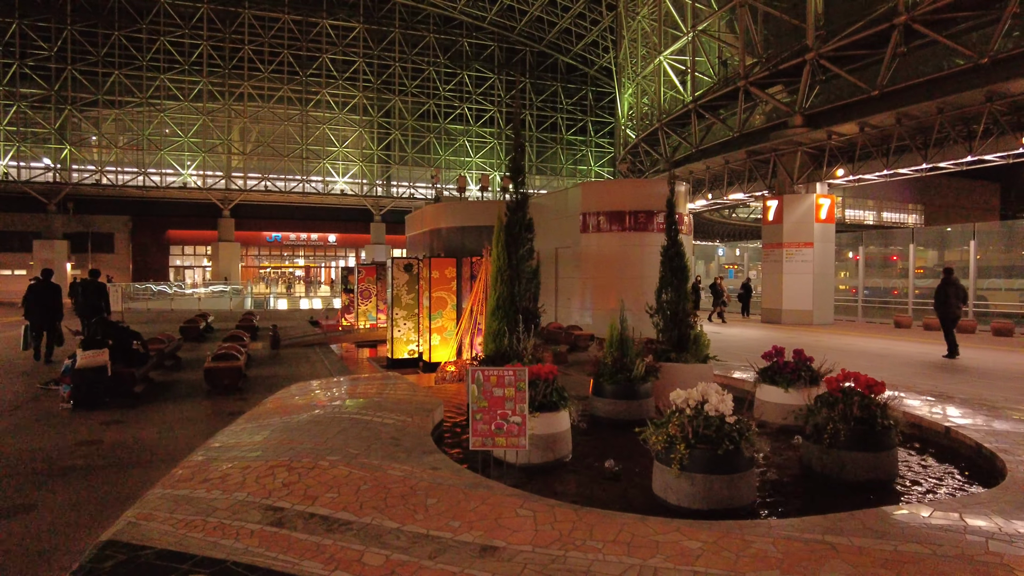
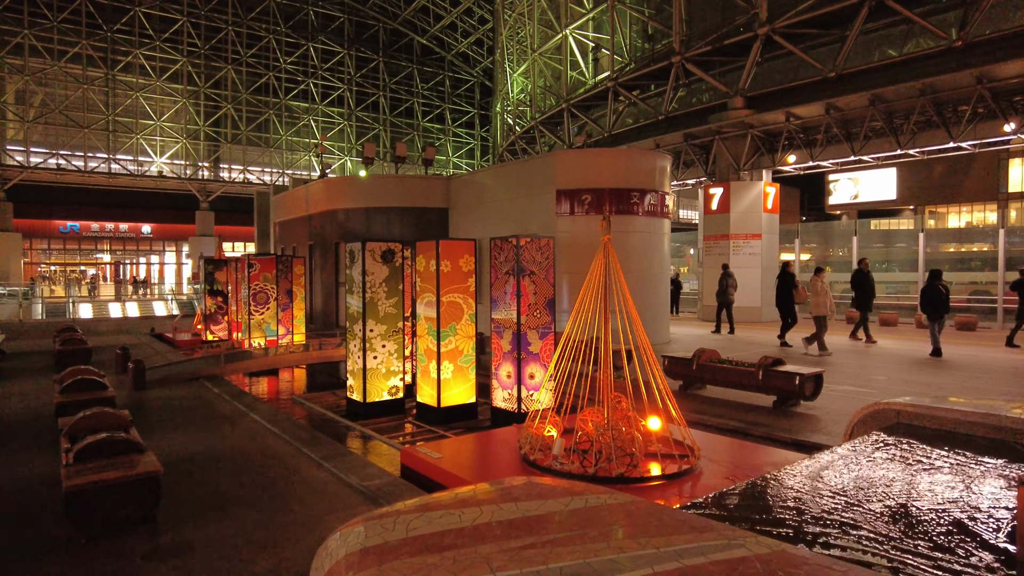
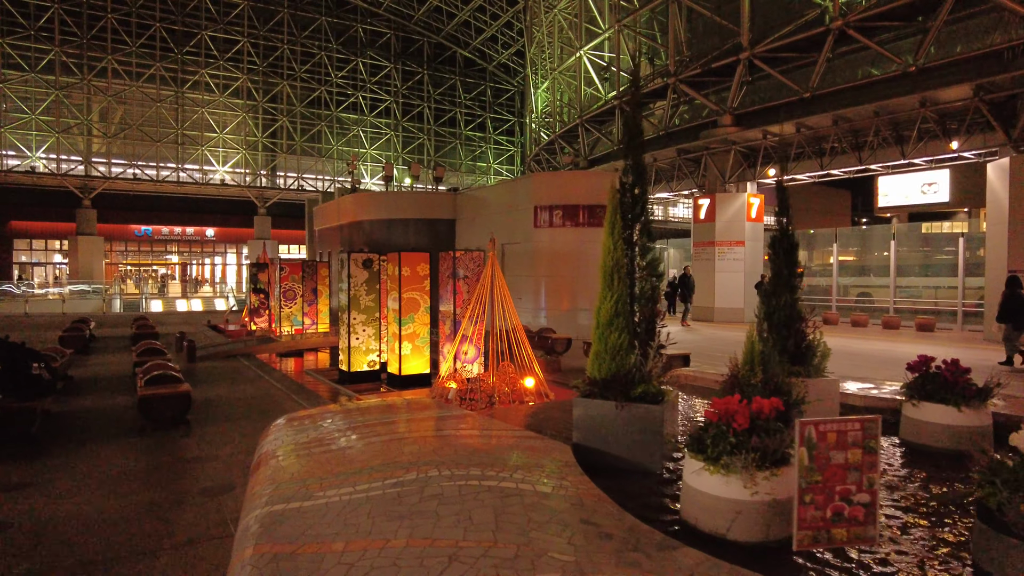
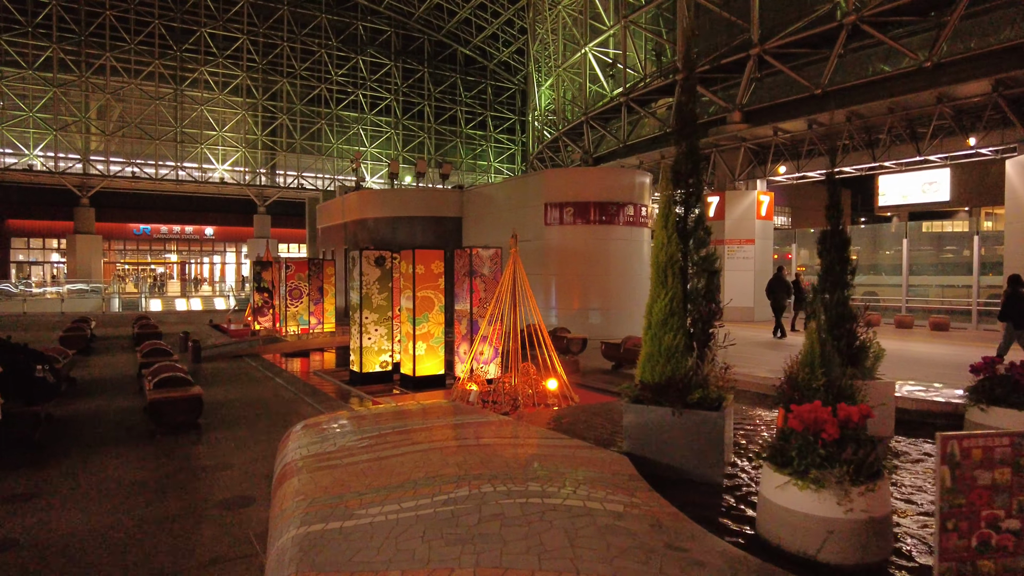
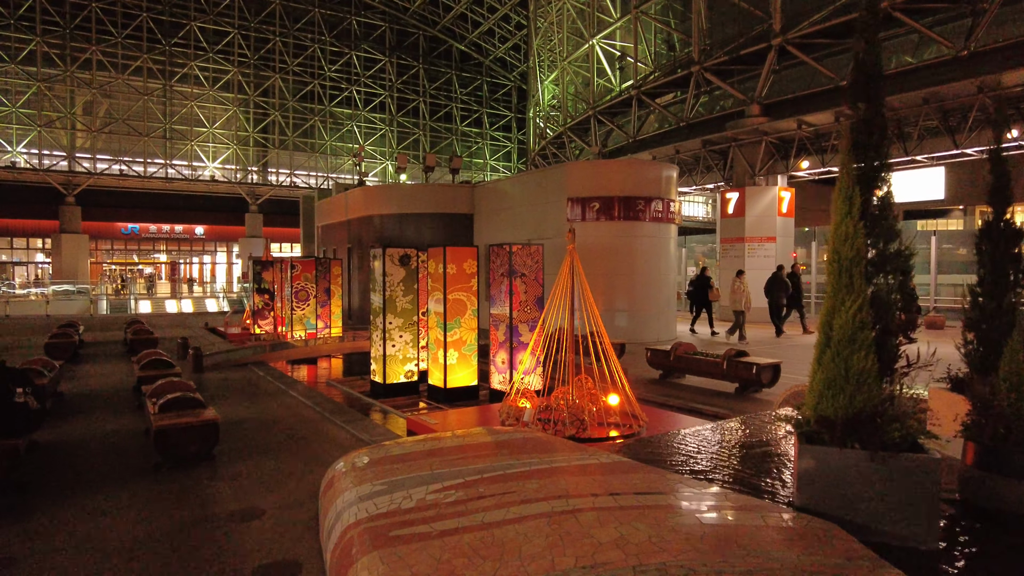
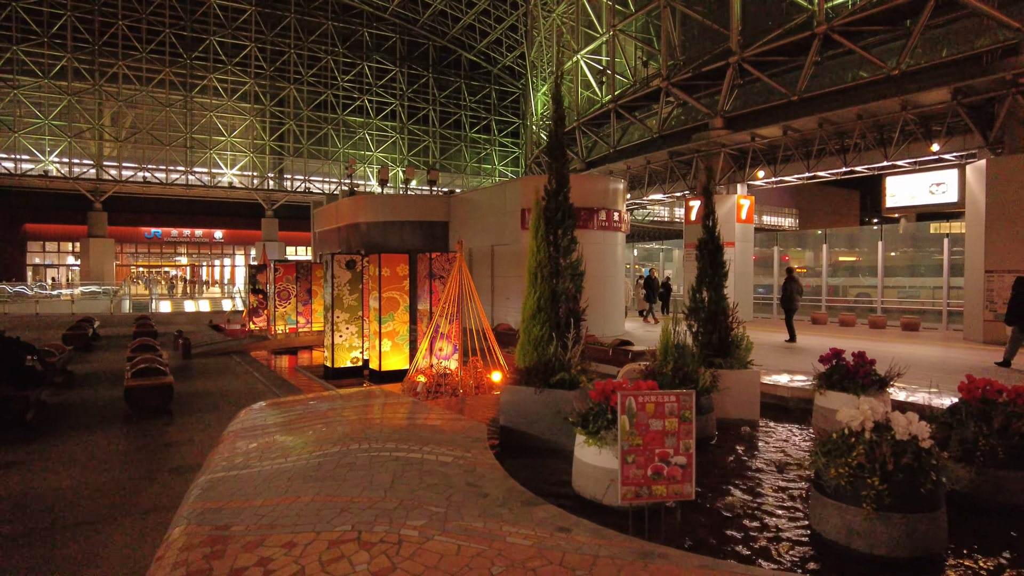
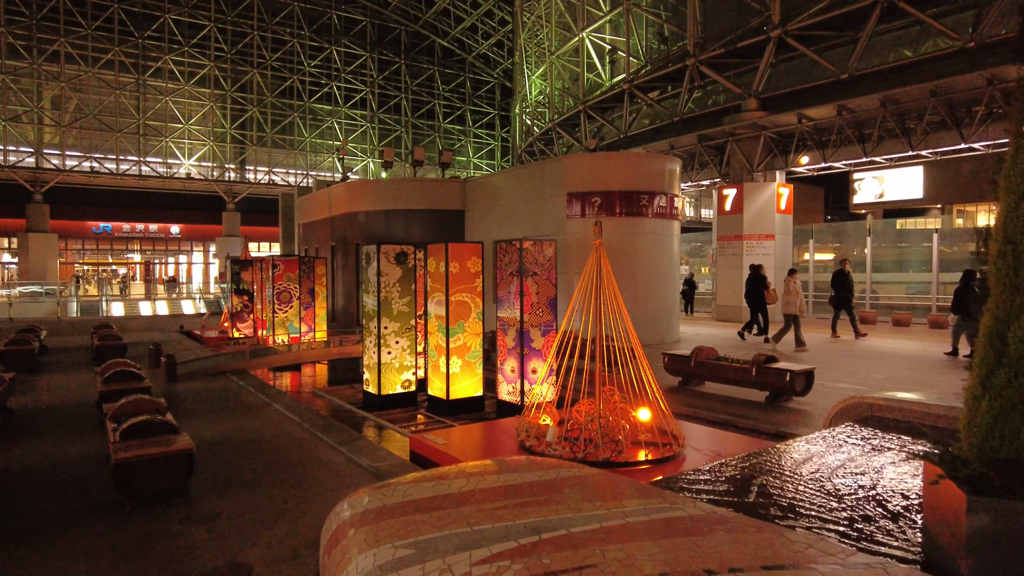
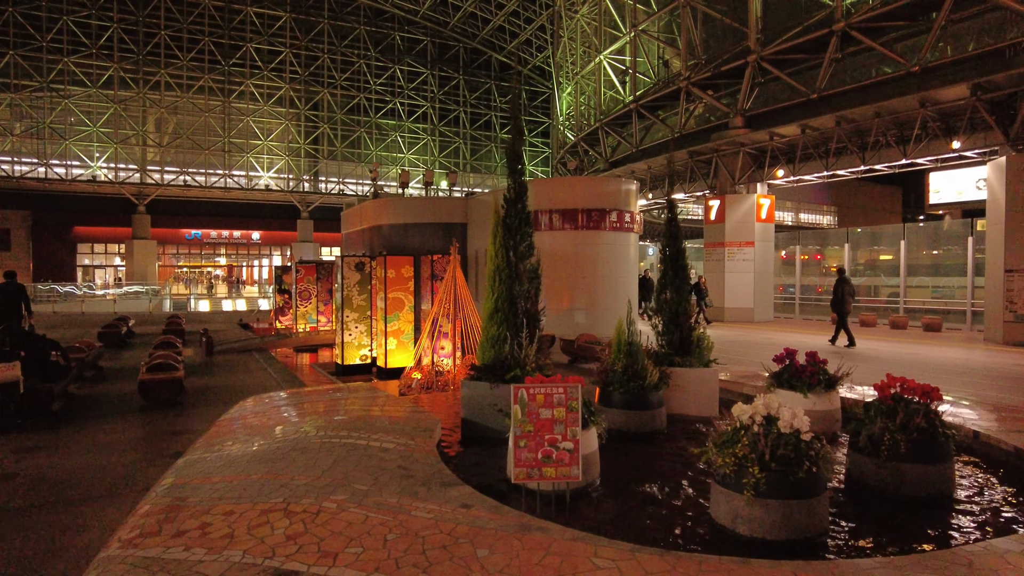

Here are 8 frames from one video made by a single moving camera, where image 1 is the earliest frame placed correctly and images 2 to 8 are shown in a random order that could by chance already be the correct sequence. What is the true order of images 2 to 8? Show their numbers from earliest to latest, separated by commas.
8, 6, 3, 4, 5, 7, 2
